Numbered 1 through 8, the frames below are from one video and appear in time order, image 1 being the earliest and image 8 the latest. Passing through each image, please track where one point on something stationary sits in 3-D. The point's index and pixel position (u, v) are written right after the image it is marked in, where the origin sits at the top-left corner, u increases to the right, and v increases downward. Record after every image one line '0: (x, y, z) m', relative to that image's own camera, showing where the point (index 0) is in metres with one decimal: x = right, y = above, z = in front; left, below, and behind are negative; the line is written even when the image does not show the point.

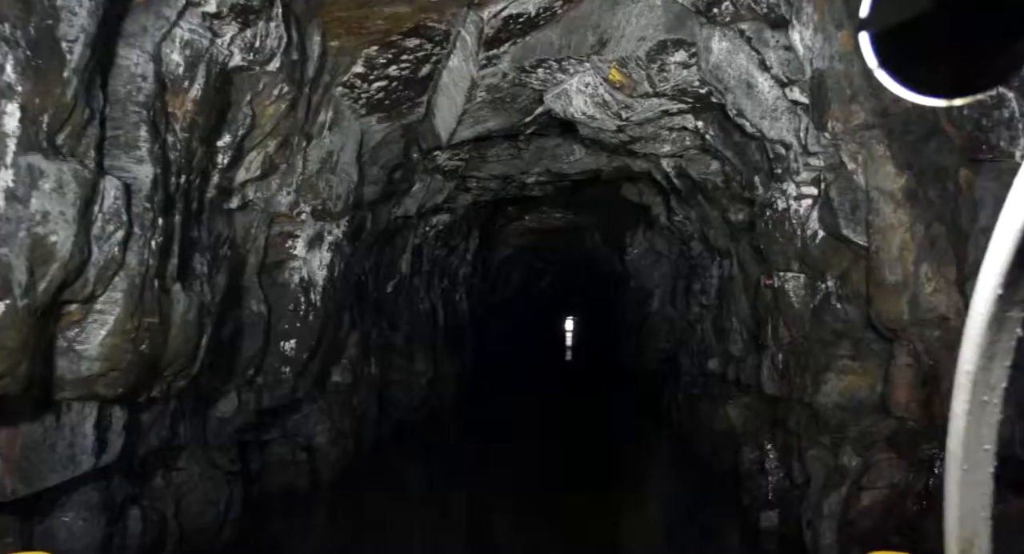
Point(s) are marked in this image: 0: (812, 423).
0: (+2.4, -1.2, +5.6) m
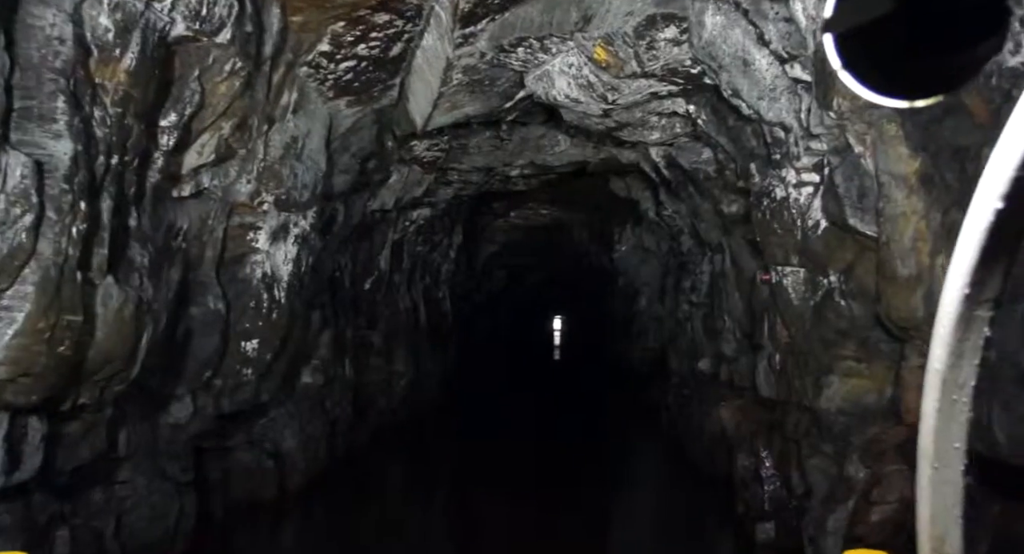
0: (+2.2, -1.1, +5.2) m
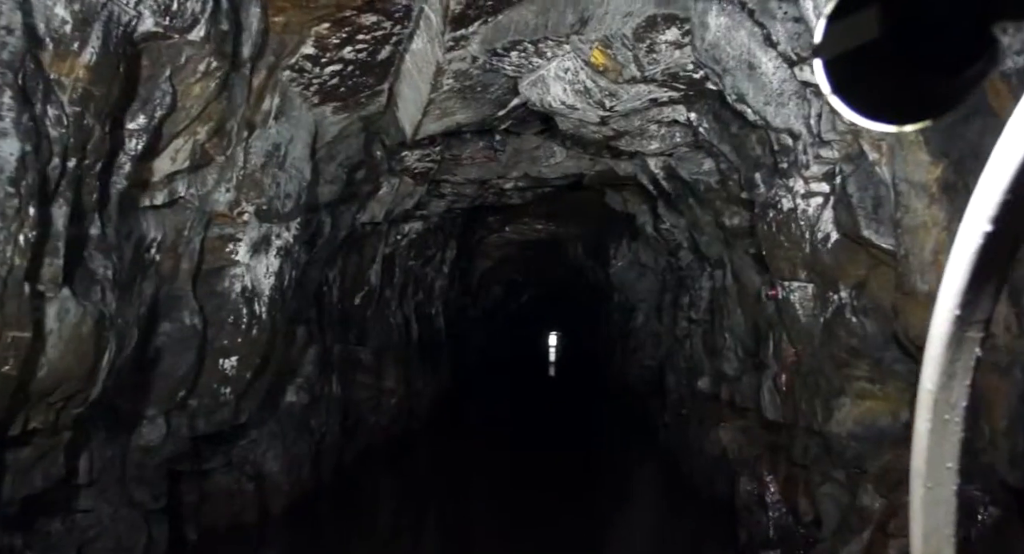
0: (+2.2, -1.2, +4.9) m
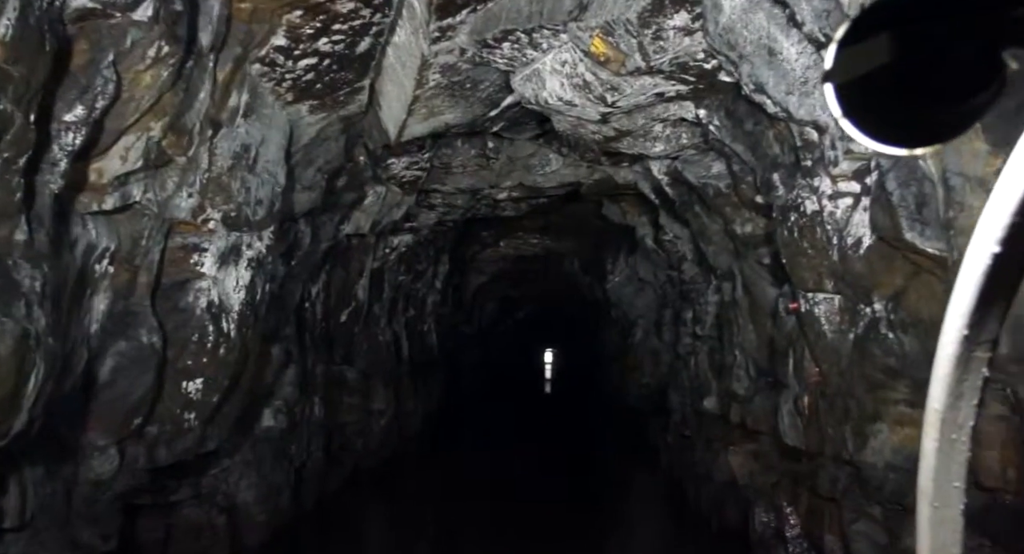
0: (+2.1, -1.3, +4.3) m
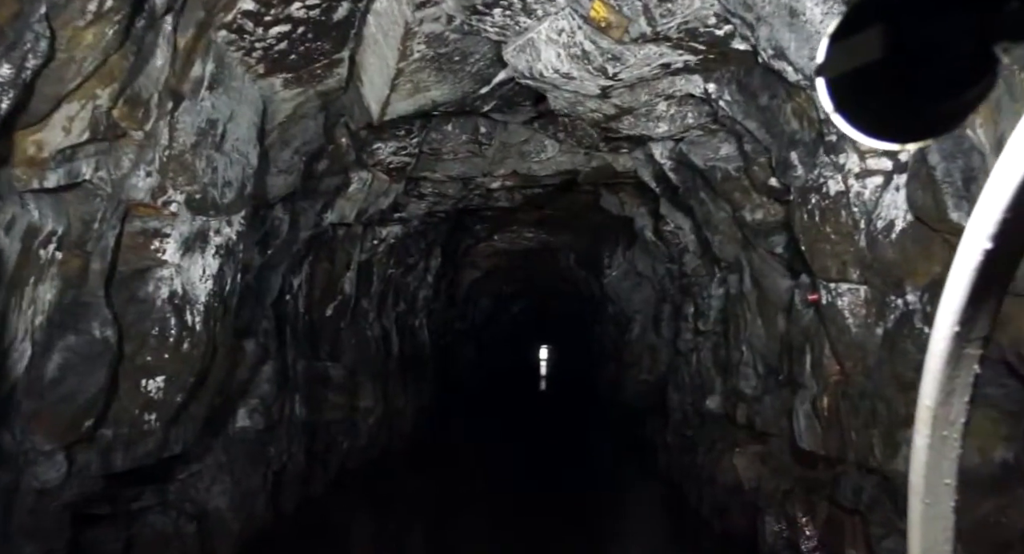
0: (+2.1, -1.2, +3.9) m
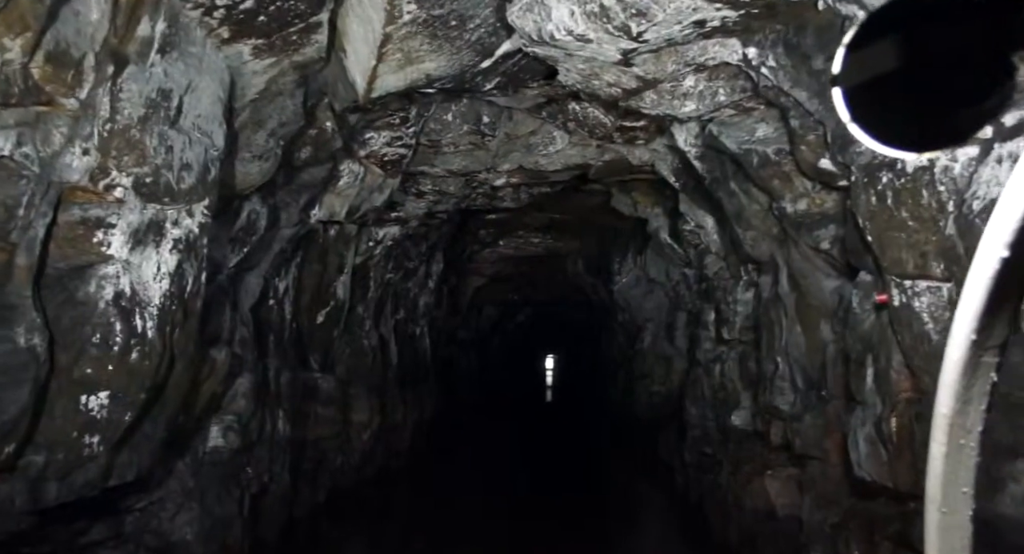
0: (+2.1, -1.2, +3.2) m
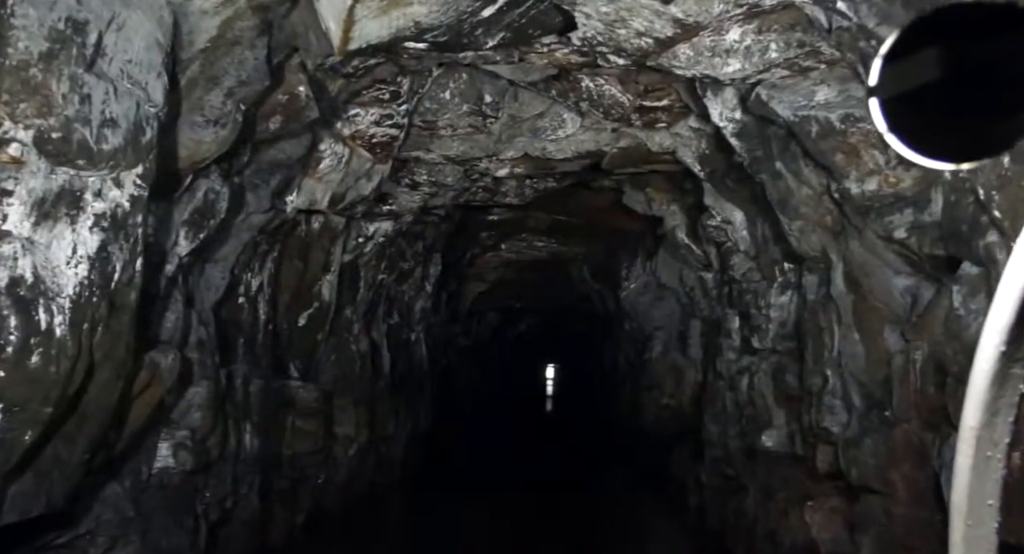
0: (+2.1, -1.2, +2.3) m
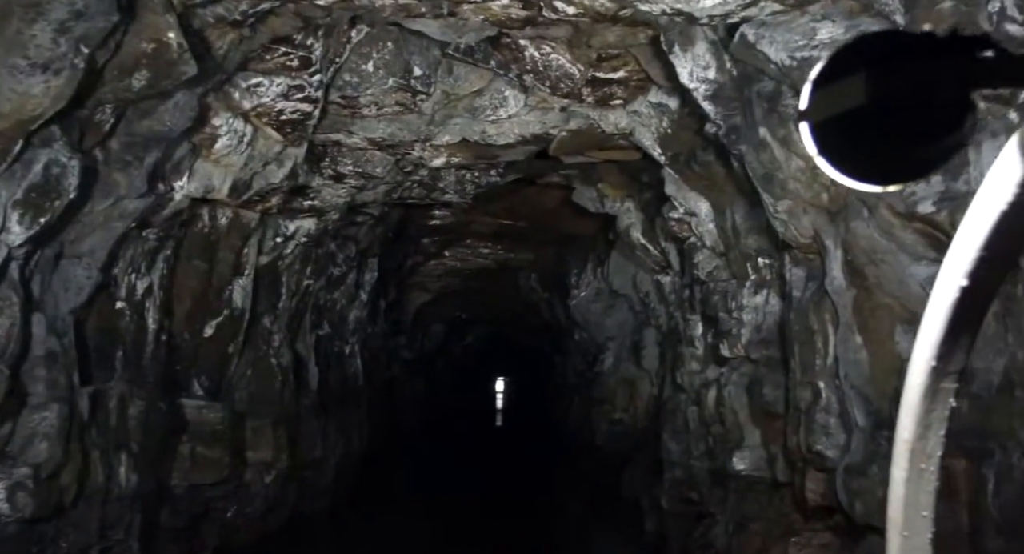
0: (+1.9, -1.1, +1.5) m
